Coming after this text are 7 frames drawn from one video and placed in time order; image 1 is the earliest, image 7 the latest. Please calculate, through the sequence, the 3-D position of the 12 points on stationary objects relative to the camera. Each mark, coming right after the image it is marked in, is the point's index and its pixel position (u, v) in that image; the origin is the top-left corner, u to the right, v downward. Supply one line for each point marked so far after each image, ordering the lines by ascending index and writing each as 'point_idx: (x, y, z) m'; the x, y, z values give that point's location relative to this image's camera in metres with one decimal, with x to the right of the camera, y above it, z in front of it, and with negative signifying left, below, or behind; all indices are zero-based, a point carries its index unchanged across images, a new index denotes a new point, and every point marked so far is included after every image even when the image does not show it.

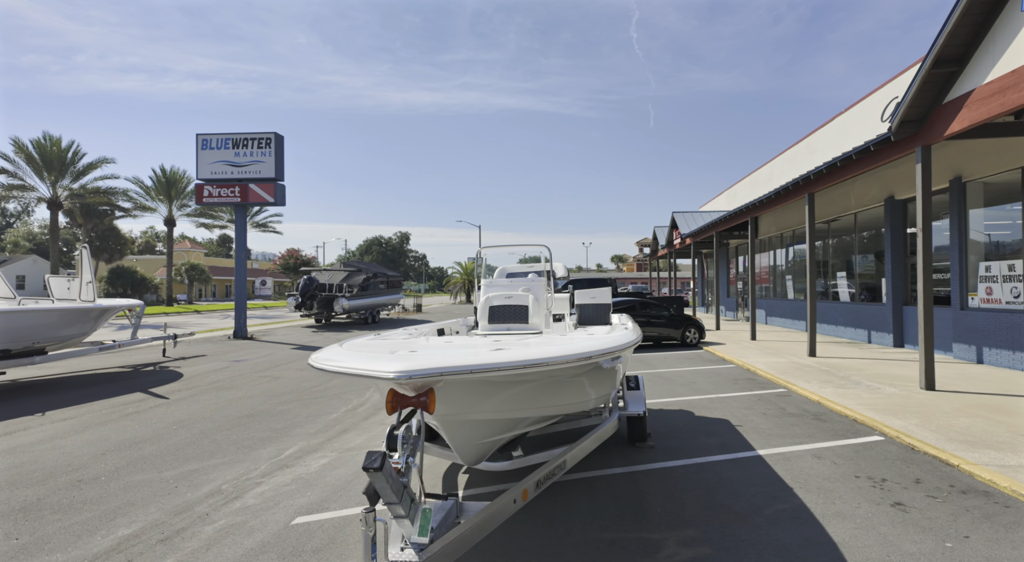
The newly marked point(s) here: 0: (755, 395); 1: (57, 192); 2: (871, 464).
0: (+3.4, -1.6, +9.3) m
1: (-13.3, +2.5, +19.0) m
2: (+3.4, -1.7, +6.4) m
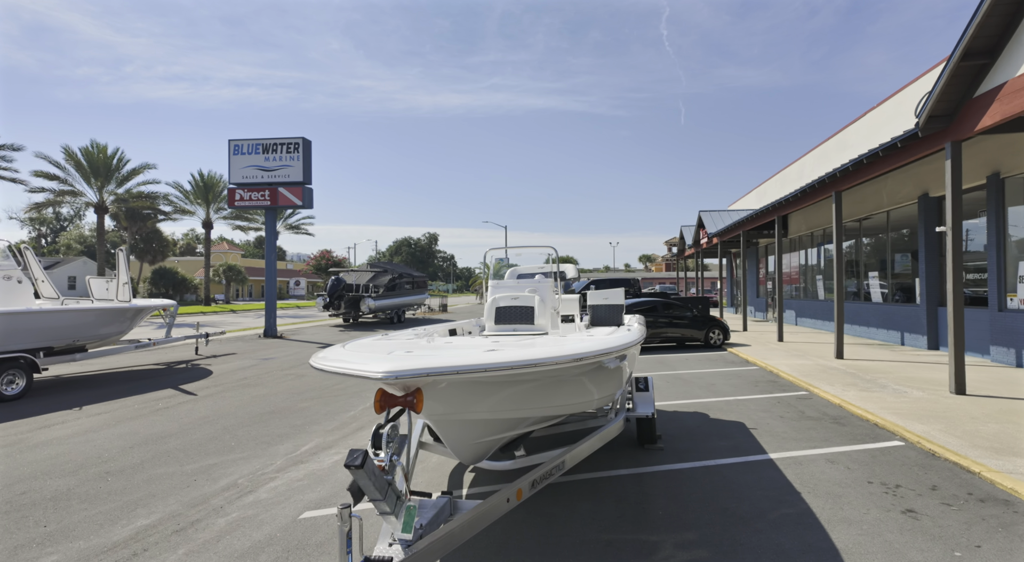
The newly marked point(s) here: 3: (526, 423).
0: (+3.6, -1.6, +9.2) m
1: (-12.4, +2.5, +19.8) m
2: (+3.5, -1.8, +6.3) m
3: (0.0, -1.1, +5.3) m
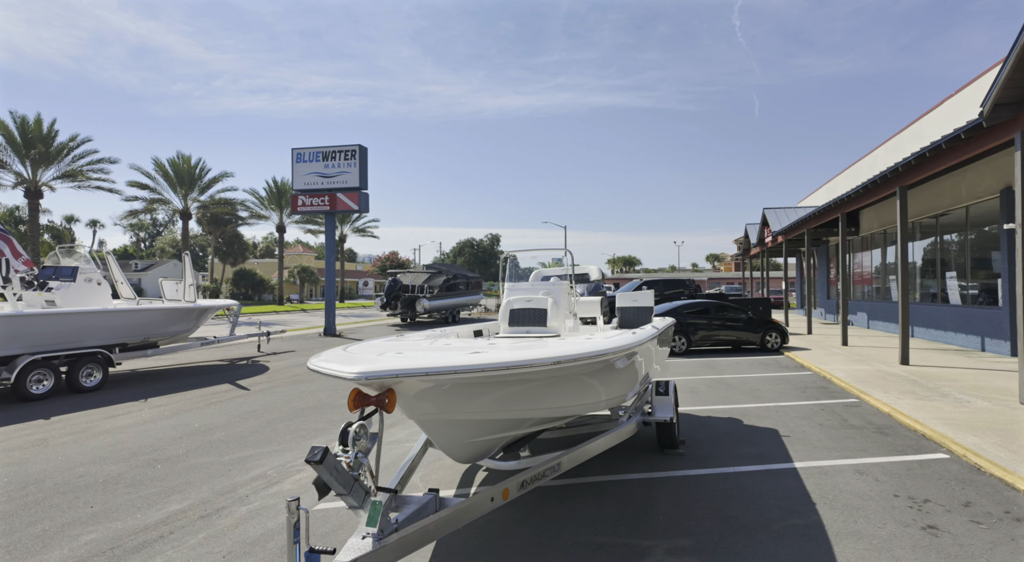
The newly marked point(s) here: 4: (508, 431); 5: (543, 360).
0: (+4.1, -1.7, +8.9) m
1: (-10.6, +2.5, +21.3) m
2: (+3.6, -1.8, +6.0) m
3: (+0.1, -1.2, +5.4) m
4: (-0.1, -1.2, +5.2) m
5: (+0.2, -0.6, +4.8) m
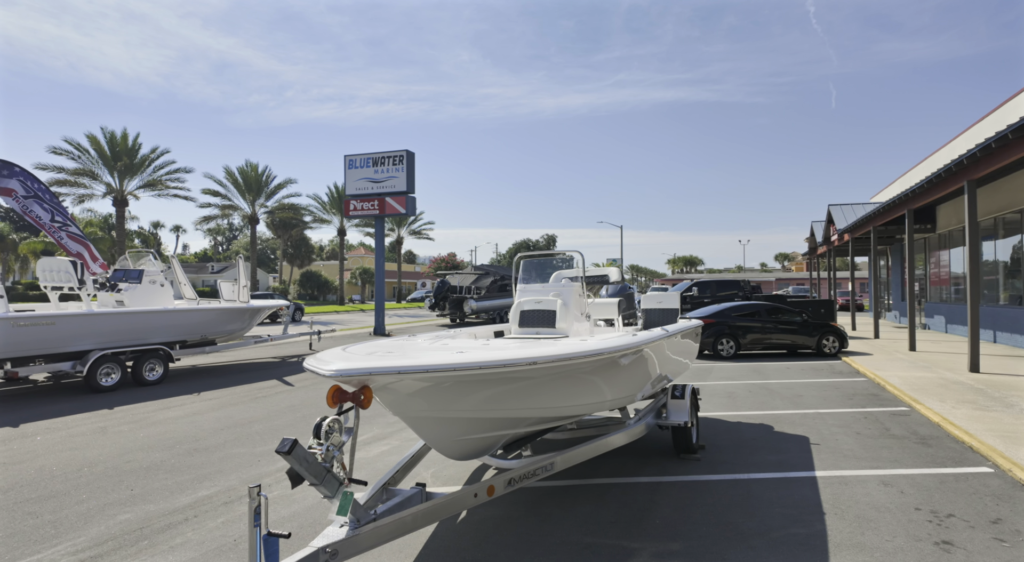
0: (+4.5, -1.7, +8.5) m
1: (-8.7, +2.4, +22.5) m
2: (+3.7, -1.8, +5.6) m
3: (+0.1, -1.2, +5.5) m
4: (-0.1, -1.2, +5.3) m
5: (+0.1, -0.6, +4.9) m
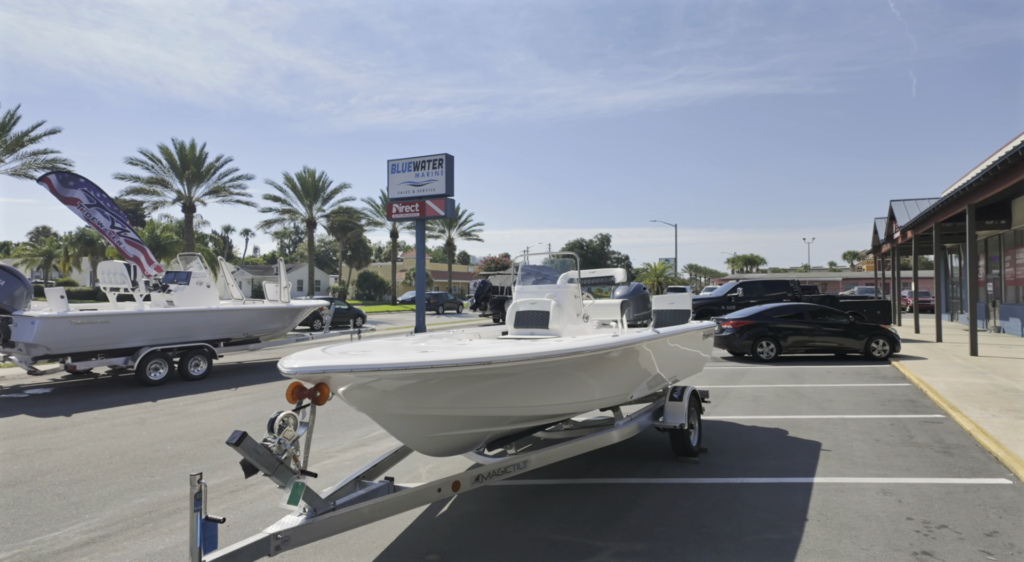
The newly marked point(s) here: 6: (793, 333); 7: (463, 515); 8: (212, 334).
0: (+4.6, -1.7, +8.1) m
1: (-6.9, +2.4, +23.5) m
2: (+3.5, -1.8, +5.4) m
3: (-0.1, -1.2, +5.6) m
4: (-0.3, -1.2, +5.5) m
5: (-0.1, -0.6, +5.0) m
6: (+5.2, -1.0, +12.3) m
7: (-0.4, -1.9, +5.3) m
8: (-4.7, -0.8, +10.3) m
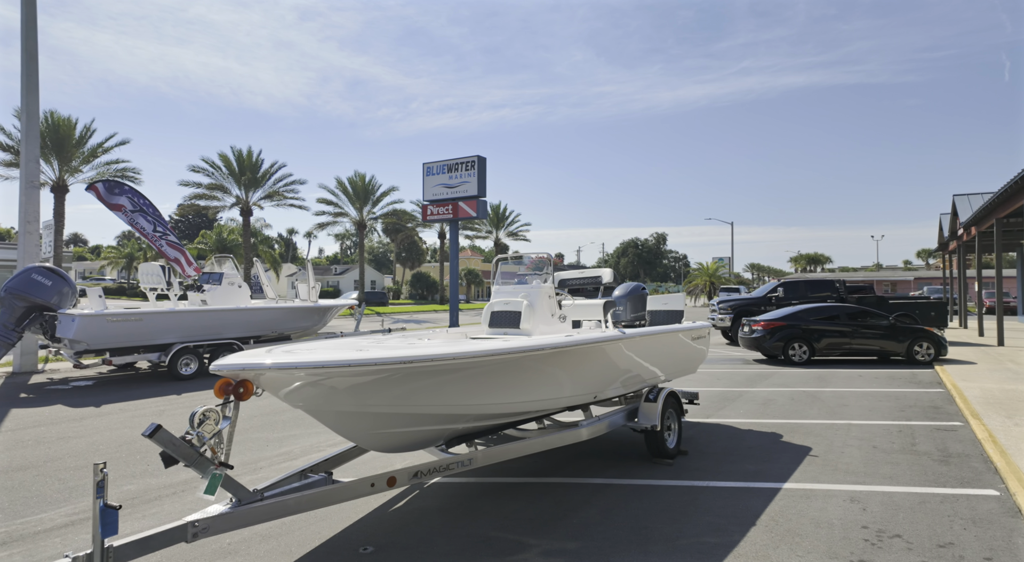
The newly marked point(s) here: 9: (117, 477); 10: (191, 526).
0: (+4.5, -1.7, +7.7) m
1: (-5.1, +2.4, +24.4) m
2: (+3.1, -1.8, +5.1) m
3: (-0.5, -1.2, +5.8) m
4: (-0.7, -1.2, +5.7) m
5: (-0.5, -0.6, +5.2) m
6: (+5.6, -1.0, +11.8) m
7: (-0.8, -1.9, +5.5) m
8: (-4.5, -0.8, +11.0) m
9: (-3.8, -1.9, +6.6) m
10: (-1.9, -1.5, +4.0) m
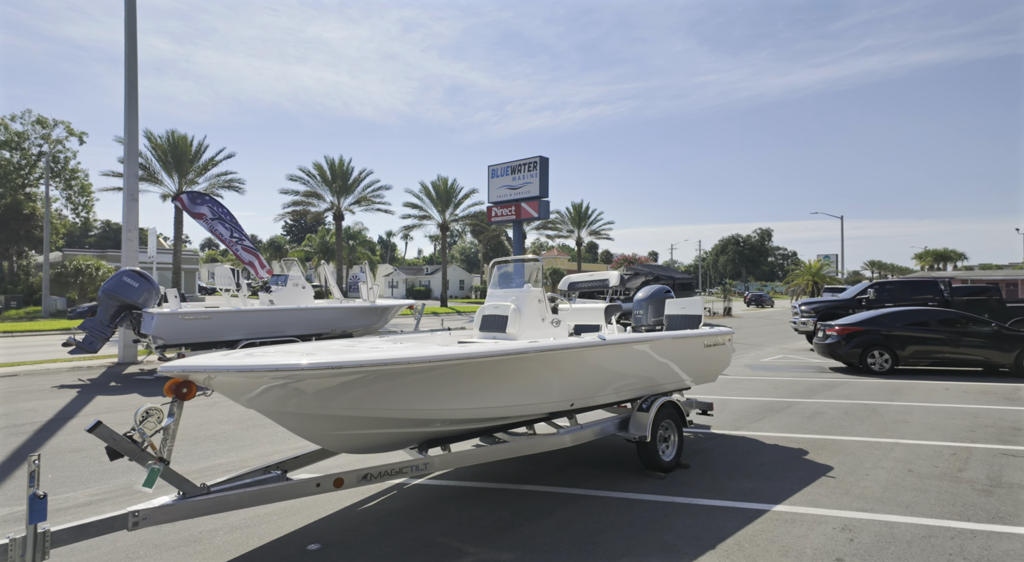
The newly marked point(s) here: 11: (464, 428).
0: (+4.6, -1.7, +6.7) m
1: (-1.7, +2.4, +24.9) m
2: (+2.7, -1.8, +4.5) m
3: (-0.7, -1.2, +5.8) m
4: (-0.9, -1.2, +5.8) m
5: (-0.9, -0.6, +5.3) m
6: (+6.4, -1.0, +10.5) m
7: (-1.1, -1.9, +5.6) m
8: (-3.6, -0.9, +11.7) m
9: (-3.8, -1.9, +7.3) m
10: (-2.5, -1.5, +4.4) m
11: (-0.5, -1.3, +6.0) m
